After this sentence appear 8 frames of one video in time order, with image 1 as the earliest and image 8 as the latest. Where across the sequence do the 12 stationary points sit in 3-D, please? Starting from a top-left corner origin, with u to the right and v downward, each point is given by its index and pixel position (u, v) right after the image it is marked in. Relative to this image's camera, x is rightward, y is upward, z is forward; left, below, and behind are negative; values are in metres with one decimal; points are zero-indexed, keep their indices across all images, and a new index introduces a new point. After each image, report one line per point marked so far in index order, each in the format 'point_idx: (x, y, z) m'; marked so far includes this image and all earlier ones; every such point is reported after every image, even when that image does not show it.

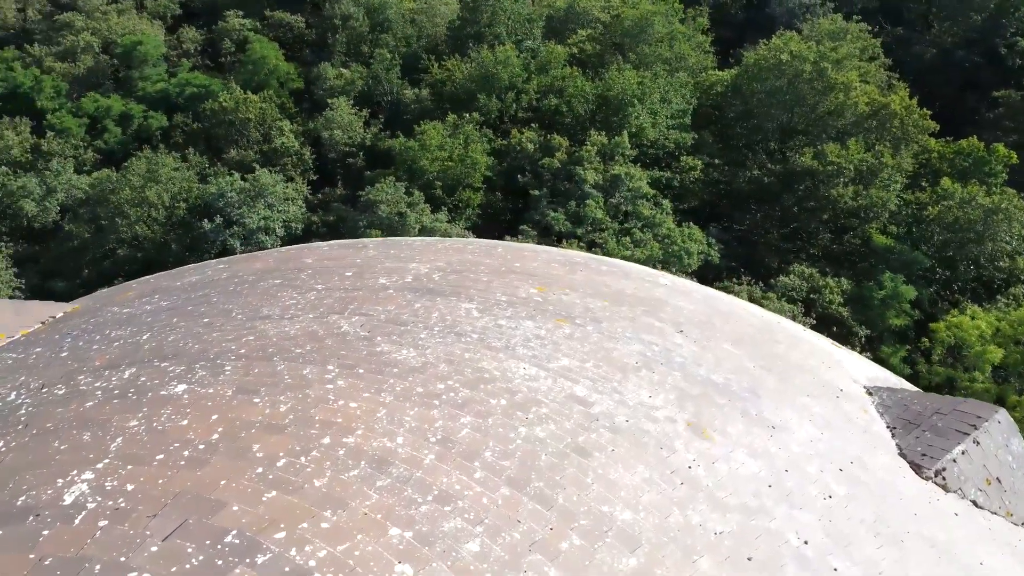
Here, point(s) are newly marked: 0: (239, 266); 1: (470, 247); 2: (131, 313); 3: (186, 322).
0: (-3.7, +0.3, +10.7) m
1: (-0.6, +0.6, +11.6) m
2: (-3.9, -0.3, +8.2) m
3: (-2.8, -0.3, +6.8) m
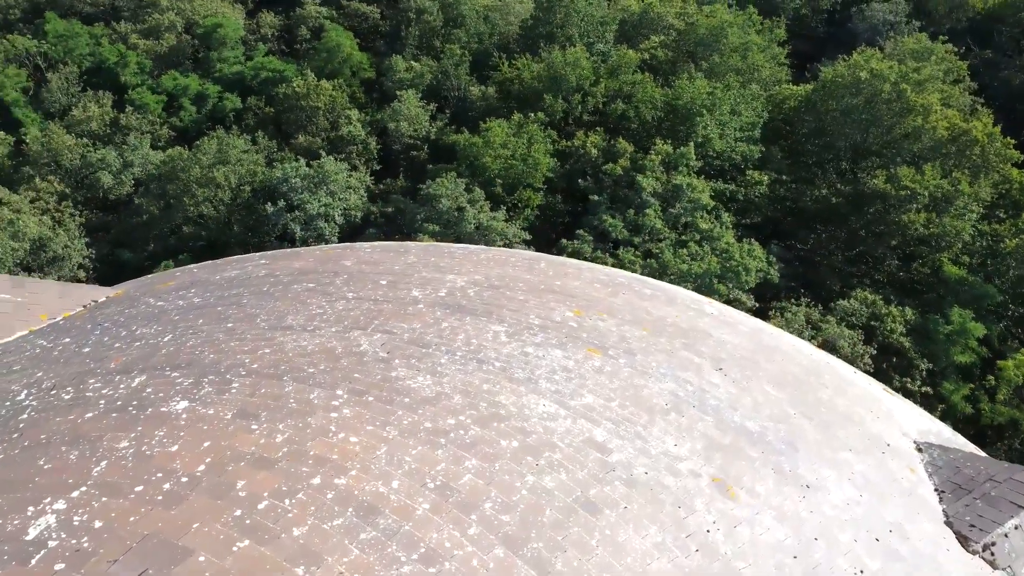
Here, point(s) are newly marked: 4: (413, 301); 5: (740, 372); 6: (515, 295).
0: (-3.1, +0.3, +10.6) m
1: (0.0, +0.4, +11.3) m
2: (-3.5, -0.2, +8.2) m
3: (-2.5, -0.3, +6.7) m
4: (-1.0, -0.1, +7.9) m
5: (+2.4, -0.9, +8.4) m
6: (0.0, -0.1, +9.0) m
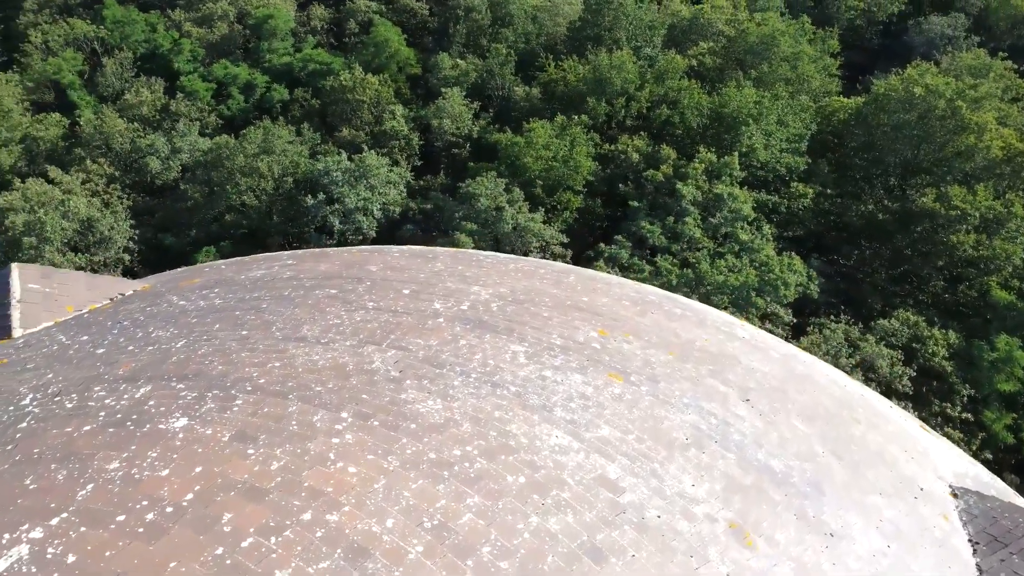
0: (-2.7, +0.3, +10.6) m
1: (+0.4, +0.2, +11.1) m
2: (-3.3, -0.2, +8.1) m
3: (-2.4, -0.4, +6.6) m
4: (-0.8, -0.3, +7.8) m
5: (+2.6, -1.2, +8.0) m
6: (+0.3, -0.3, +8.8) m
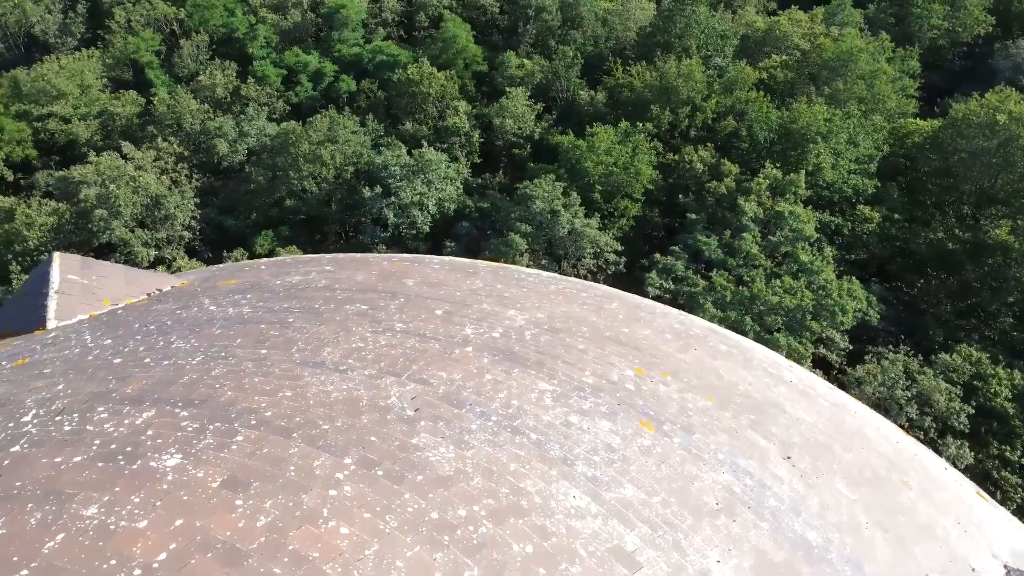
0: (-2.2, +0.2, +10.4) m
1: (+0.9, -0.1, +10.7) m
2: (-3.0, -0.3, +8.0) m
3: (-2.2, -0.5, +6.4) m
4: (-0.5, -0.5, +7.5) m
5: (+2.8, -1.6, +7.5) m
6: (+0.7, -0.6, +8.4) m
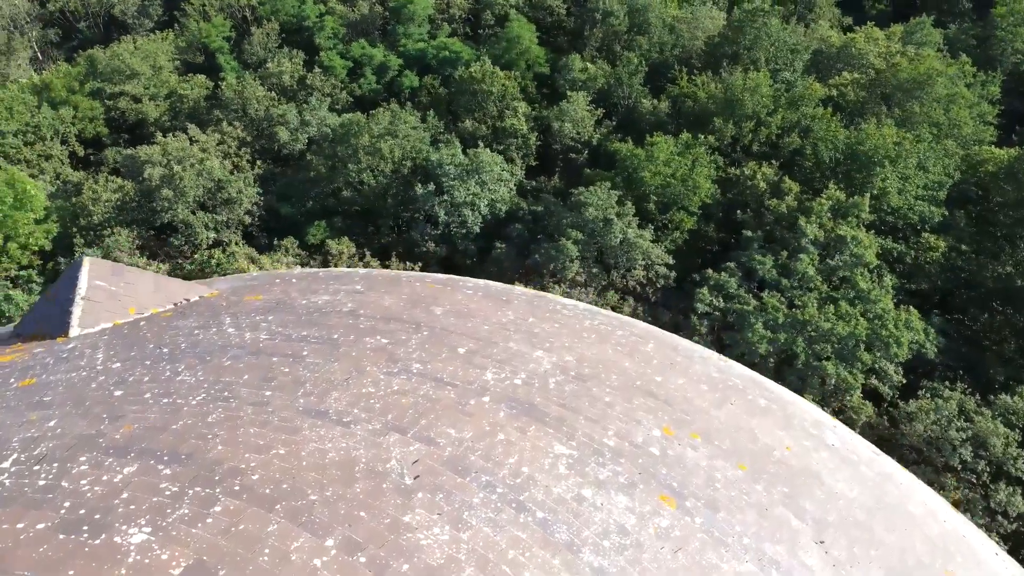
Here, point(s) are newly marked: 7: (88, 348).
0: (-1.8, -0.1, +10.1) m
1: (+1.4, -0.6, +10.3) m
2: (-2.7, -0.5, +7.8) m
3: (-2.0, -0.8, +6.2) m
4: (-0.3, -0.9, +7.1) m
5: (+2.9, -2.3, +7.0) m
6: (+0.9, -1.0, +8.0) m
7: (-4.1, -0.6, +7.8) m
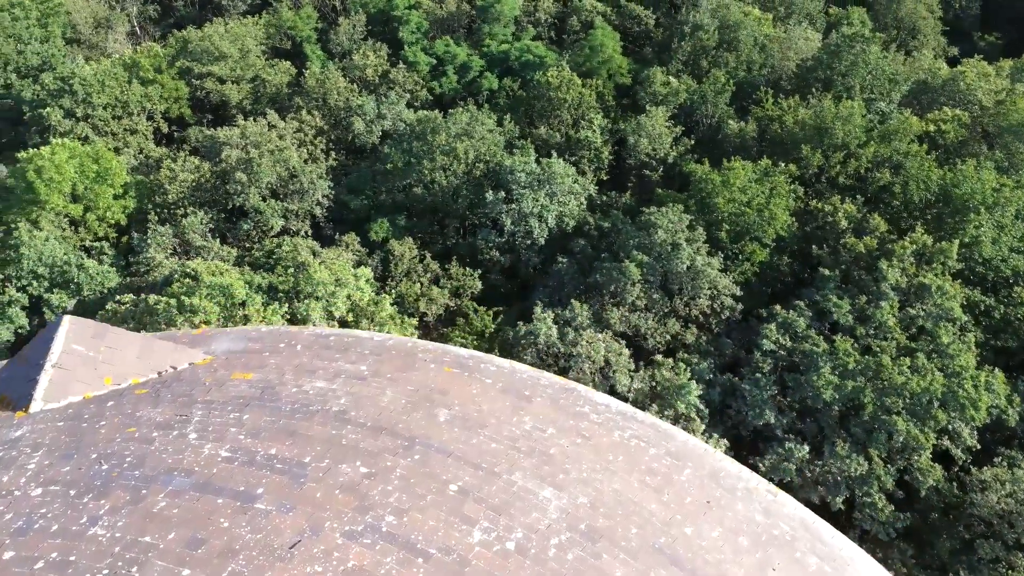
0: (-1.6, -1.1, +9.0) m
1: (+1.5, -1.9, +8.9) m
2: (-2.7, -1.4, +6.7) m
3: (-2.2, -1.7, +5.1) m
4: (-0.4, -2.0, +5.8) m
5: (+2.6, -3.7, +5.4) m
6: (+0.8, -2.3, +6.6) m
7: (-4.1, -1.4, +6.9) m
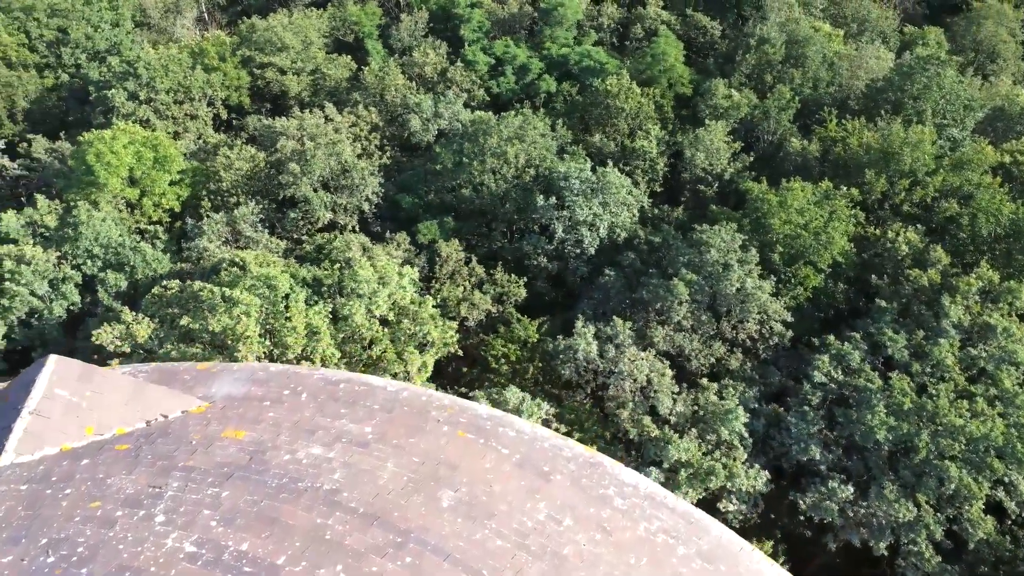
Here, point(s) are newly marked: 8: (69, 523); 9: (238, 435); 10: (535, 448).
0: (-1.4, -1.7, +8.1) m
1: (+1.6, -2.7, +7.8) m
2: (-2.7, -1.9, +5.9) m
3: (-2.3, -2.3, +4.3) m
4: (-0.5, -2.7, +4.9) m
5: (+2.4, -4.5, +4.4) m
6: (+0.8, -3.0, +5.6) m
7: (-4.1, -1.8, +6.2) m
8: (-3.5, -1.8, +6.3) m
9: (-2.8, -1.5, +8.1) m
10: (+0.2, -1.8, +9.1) m
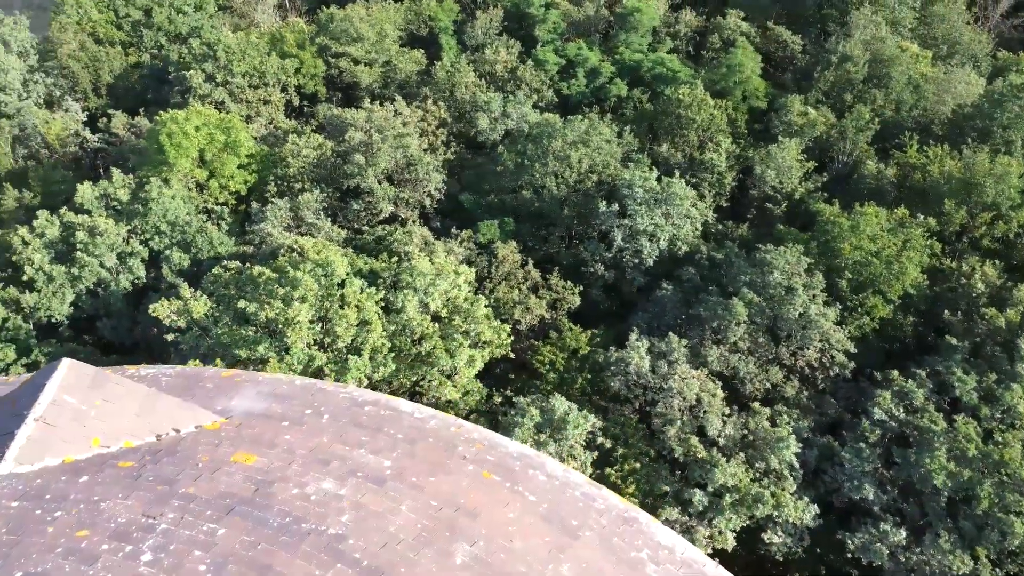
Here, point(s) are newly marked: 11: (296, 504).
0: (-1.2, -1.9, +7.5) m
1: (+1.7, -3.2, +7.0) m
2: (-2.6, -2.0, +5.4) m
3: (-2.4, -2.5, +3.7) m
4: (-0.5, -3.0, +4.3) m
5: (+2.2, -5.0, +3.5) m
6: (+0.7, -3.4, +4.9) m
7: (-4.0, -1.8, +5.8) m
8: (-3.3, -1.9, +5.8) m
9: (-2.5, -1.6, +7.6) m
10: (+0.5, -2.2, +8.4) m
11: (-1.9, -1.9, +7.0) m
